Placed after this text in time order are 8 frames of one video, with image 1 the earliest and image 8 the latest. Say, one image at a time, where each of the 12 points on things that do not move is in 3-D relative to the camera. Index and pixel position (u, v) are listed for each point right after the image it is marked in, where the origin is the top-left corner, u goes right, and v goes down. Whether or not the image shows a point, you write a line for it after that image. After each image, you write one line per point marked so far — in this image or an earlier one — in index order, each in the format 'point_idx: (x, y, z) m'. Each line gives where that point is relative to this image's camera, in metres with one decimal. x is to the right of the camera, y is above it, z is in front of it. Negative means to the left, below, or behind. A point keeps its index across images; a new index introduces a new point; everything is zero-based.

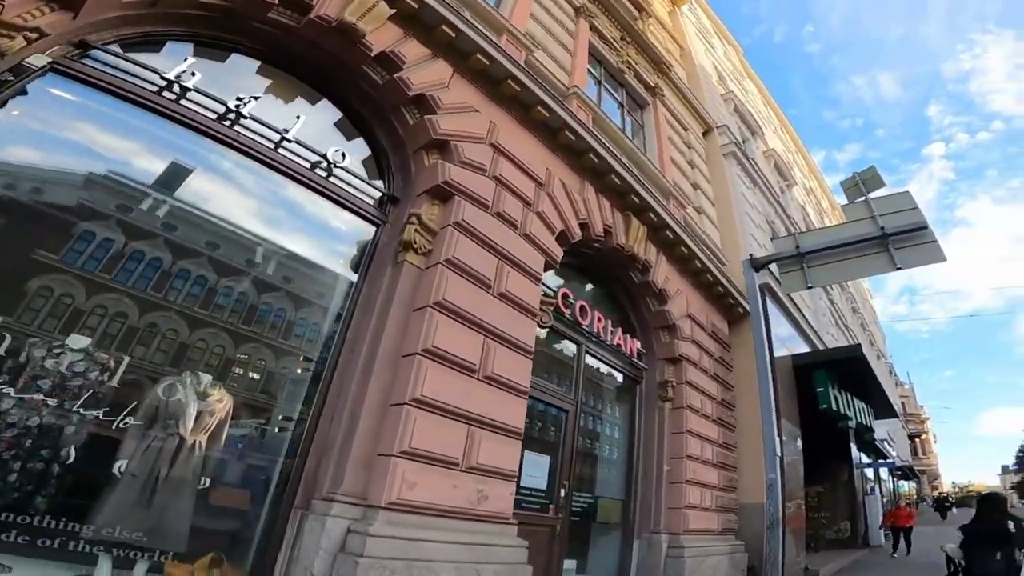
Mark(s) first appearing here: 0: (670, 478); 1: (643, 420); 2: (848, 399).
0: (+2.7, -3.3, +8.9) m
1: (+2.3, -2.3, +9.2) m
2: (+7.3, -2.4, +11.3) m
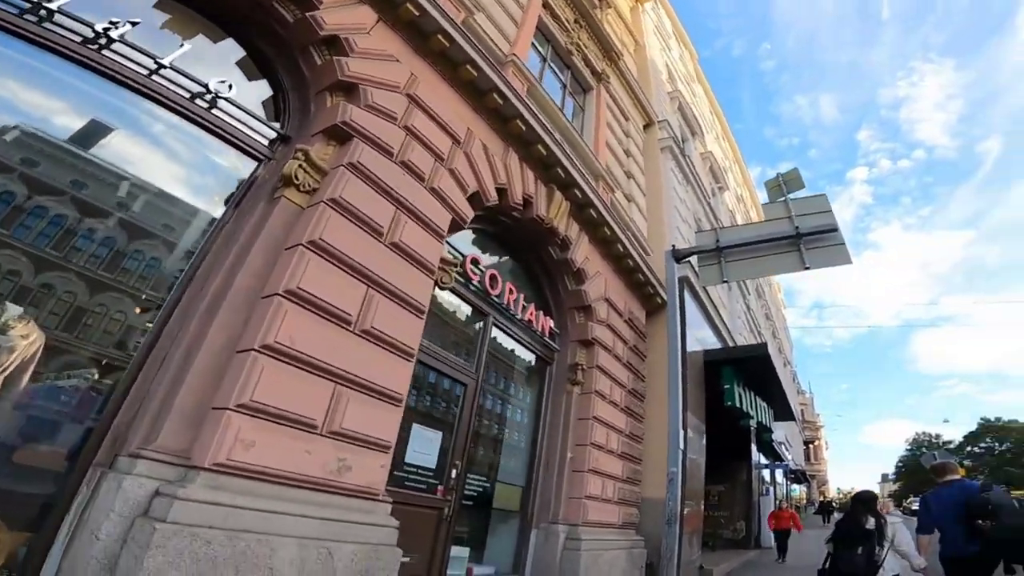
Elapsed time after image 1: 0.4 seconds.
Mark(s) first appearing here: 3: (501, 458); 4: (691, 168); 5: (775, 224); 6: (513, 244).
0: (+1.0, -3.0, +8.6) m
1: (+0.6, -2.0, +8.9) m
2: (+5.3, -2.4, +11.5) m
3: (-0.2, -2.6, +8.0) m
4: (+6.7, +4.6, +19.3) m
5: (+5.2, +1.3, +10.2) m
6: (0.0, +0.8, +9.2) m
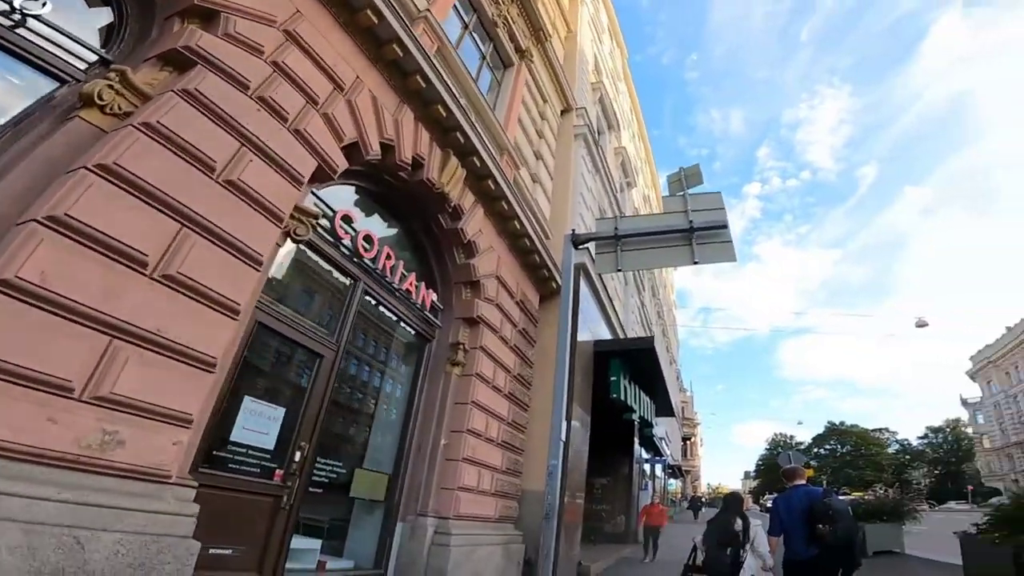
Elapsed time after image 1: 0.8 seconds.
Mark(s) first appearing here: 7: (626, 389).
0: (-1.0, -2.5, +7.9) m
1: (-1.3, -1.5, +8.2) m
2: (+2.8, -2.3, +11.6) m
3: (-2.0, -2.1, +7.2) m
4: (+3.3, +4.8, +19.4) m
5: (+3.2, +1.4, +10.3) m
6: (-1.8, +1.3, +8.3) m
7: (+2.5, -2.2, +11.1) m
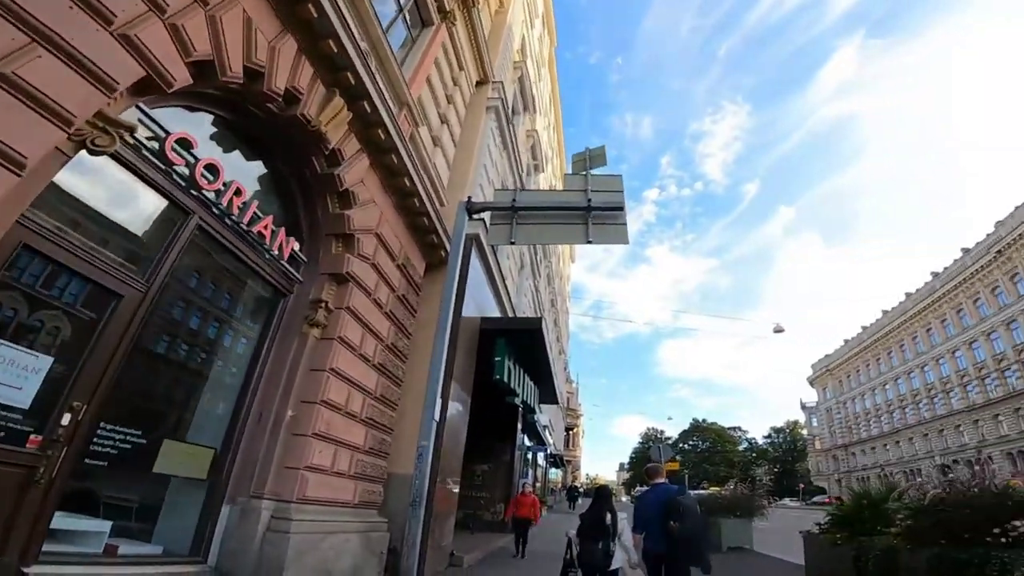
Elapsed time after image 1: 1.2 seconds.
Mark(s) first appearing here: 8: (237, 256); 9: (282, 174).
0: (-2.9, -1.8, +6.8) m
1: (-3.2, -0.8, +7.0) m
2: (+0.2, -1.8, +11.2) m
3: (-3.7, -1.4, +5.9) m
4: (-0.1, +5.4, +18.9) m
5: (+1.1, +1.8, +9.9) m
6: (-3.4, +2.0, +7.1) m
7: (0.0, -1.7, +10.6) m
8: (-3.4, +0.4, +6.4) m
9: (-3.3, +1.6, +7.4) m
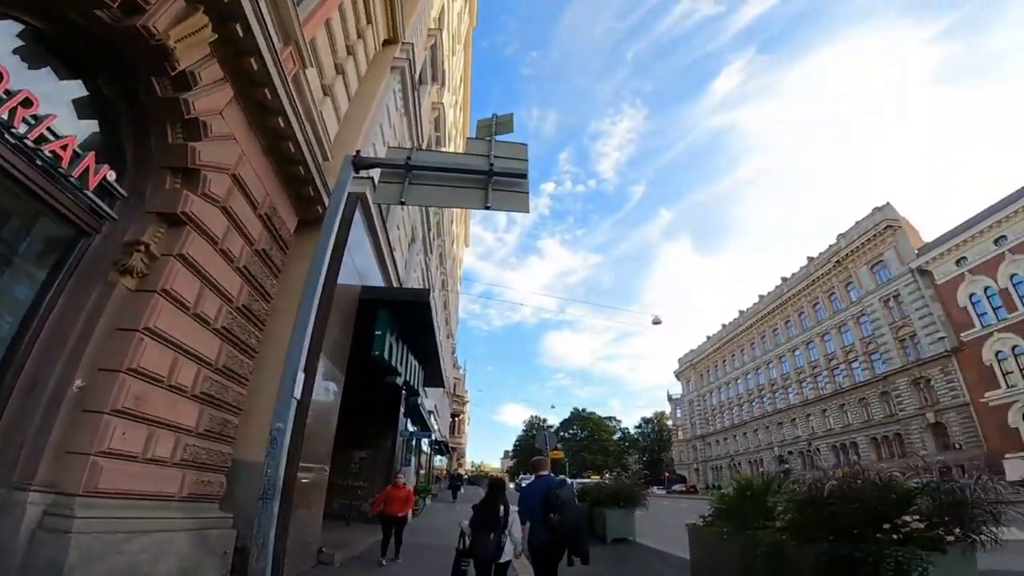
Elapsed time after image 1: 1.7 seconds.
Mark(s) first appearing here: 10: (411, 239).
0: (-4.3, -1.2, +5.2) m
1: (-4.5, -0.1, +5.3) m
2: (-2.1, -1.2, +10.0) m
3: (-4.9, -0.7, +4.1) m
4: (-3.3, +6.2, +17.4) m
5: (-0.7, +2.3, +8.9) m
6: (-4.5, +2.7, +5.3) m
7: (-2.1, -1.1, +9.5) m
8: (-4.5, +1.1, +4.7) m
9: (-4.5, +2.4, +5.6) m
10: (-3.2, +1.6, +16.5) m
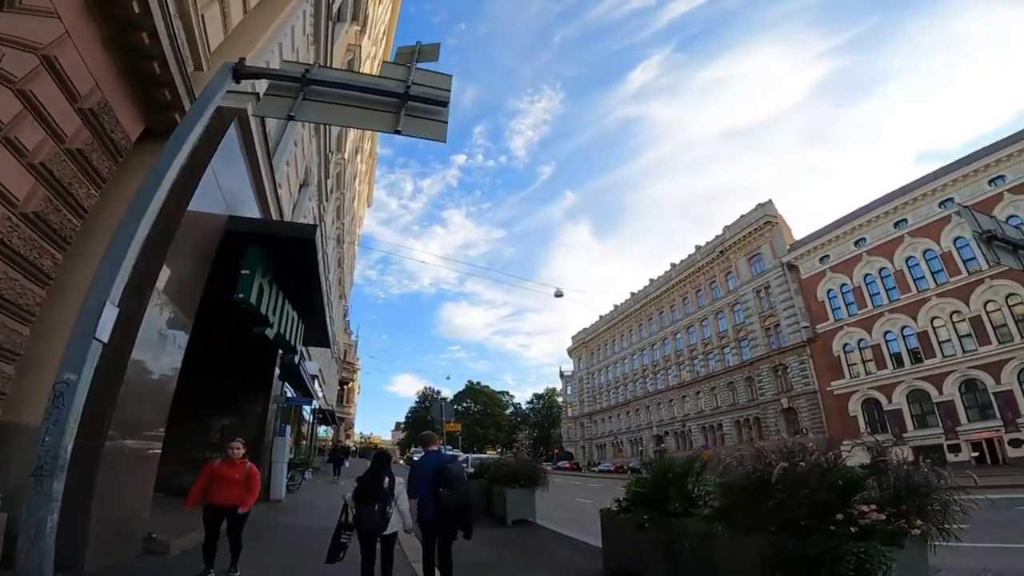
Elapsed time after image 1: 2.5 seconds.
0: (-5.0, -0.3, +3.2) m
1: (-5.1, +0.8, +3.2) m
2: (-3.8, -0.2, +8.4) m
3: (-5.3, +0.2, +2.0) m
4: (-5.7, +7.7, +15.1) m
5: (-1.9, +3.1, +7.4) m
6: (-4.9, +3.6, +3.1) m
7: (-3.7, -0.1, +7.8) m
8: (-5.0, +2.0, +2.6) m
9: (-5.0, +3.3, +3.4) m
10: (-5.8, +3.0, +14.3) m
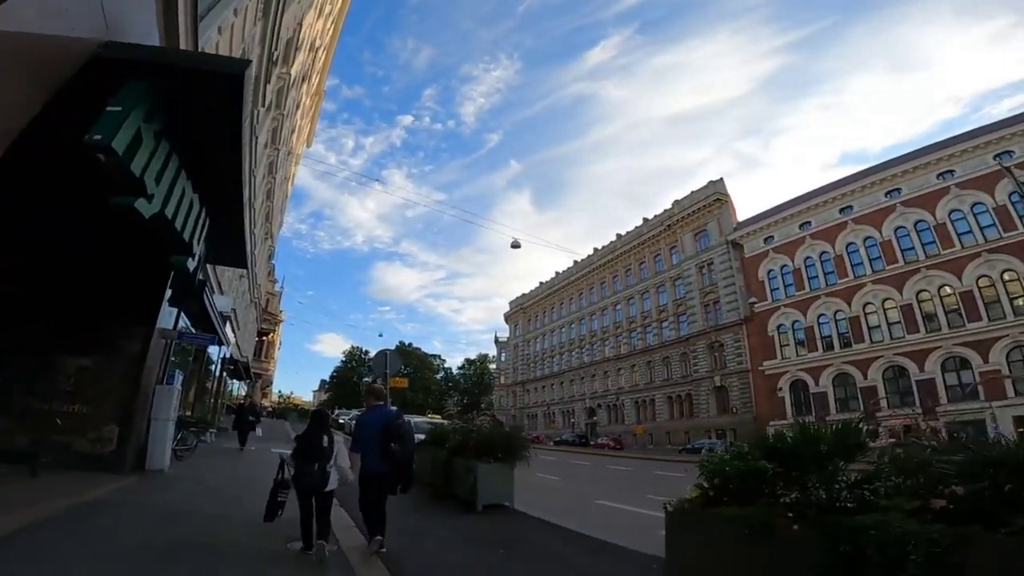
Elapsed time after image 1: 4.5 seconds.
0: (-4.4, +0.8, +0.5) m
1: (-4.4, +1.8, +0.4) m
2: (-3.8, +1.1, +5.7) m
3: (-4.5, +1.2, -0.8) m
4: (-6.0, +9.5, +11.7) m
5: (-1.5, +4.2, +4.8) m
6: (-4.0, +4.6, +0.1) m
7: (-3.6, +1.1, +5.2) m
8: (-4.1, +3.0, -0.3) m
9: (-4.2, +4.3, +0.5) m
10: (-6.3, +4.8, +11.2) m
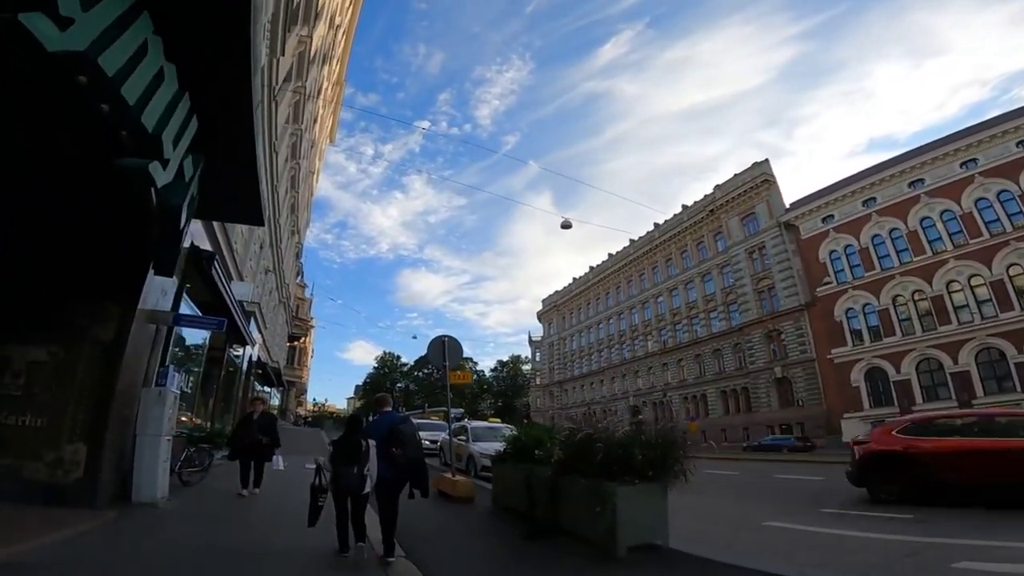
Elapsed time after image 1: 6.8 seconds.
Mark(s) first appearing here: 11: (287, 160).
0: (-3.5, +1.2, -1.6) m
1: (-3.6, +2.3, -1.7) m
2: (-2.7, +1.5, +3.6) m
3: (-3.7, +1.6, -2.8) m
4: (-4.9, +9.8, +9.7) m
5: (-0.6, +4.7, +2.6) m
6: (-3.3, +5.1, -1.9) m
7: (-2.5, +1.6, +3.1) m
8: (-3.3, +3.4, -2.4) m
9: (-3.5, +4.7, -1.6) m
10: (-5.1, +5.1, +9.2) m
11: (-7.9, +4.6, +18.1) m
